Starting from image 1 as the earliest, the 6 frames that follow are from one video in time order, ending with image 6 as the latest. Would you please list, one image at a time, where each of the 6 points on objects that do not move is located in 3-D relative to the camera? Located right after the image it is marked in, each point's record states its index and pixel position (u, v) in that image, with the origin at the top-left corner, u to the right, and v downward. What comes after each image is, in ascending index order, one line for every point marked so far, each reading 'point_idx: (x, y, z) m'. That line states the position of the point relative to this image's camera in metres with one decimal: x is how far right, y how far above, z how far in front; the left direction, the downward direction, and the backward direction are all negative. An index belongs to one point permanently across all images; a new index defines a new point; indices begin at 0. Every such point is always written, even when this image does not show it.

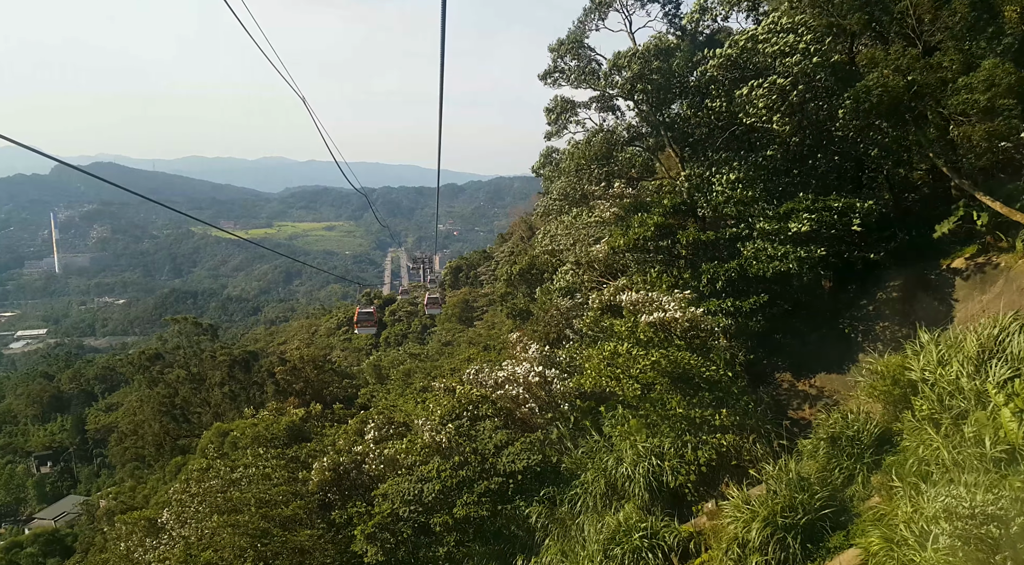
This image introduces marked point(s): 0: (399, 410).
0: (-2.4, -2.7, +13.3) m
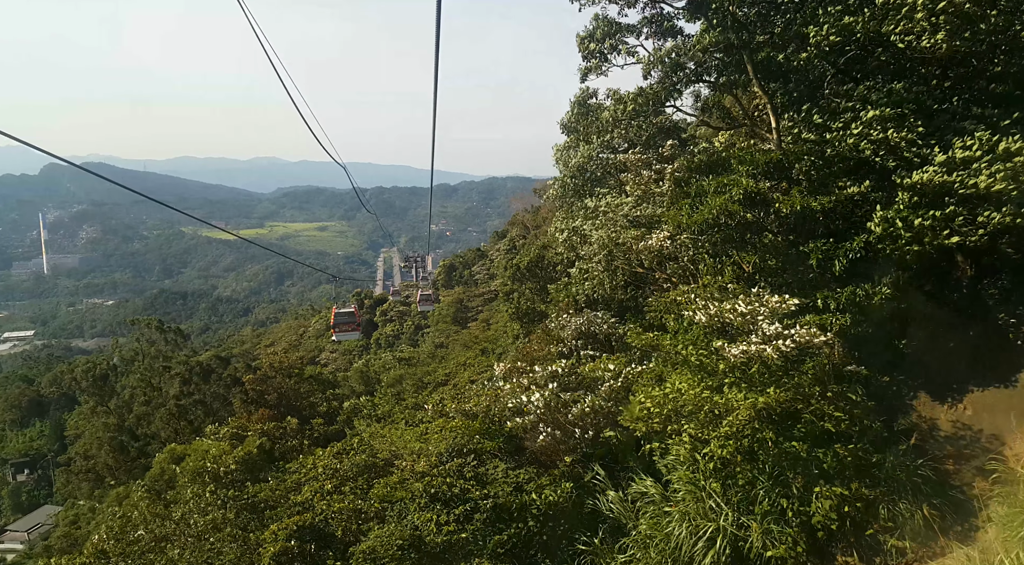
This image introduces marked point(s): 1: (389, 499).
0: (-2.1, -2.6, +10.6) m
1: (-1.6, -2.7, +7.8) m
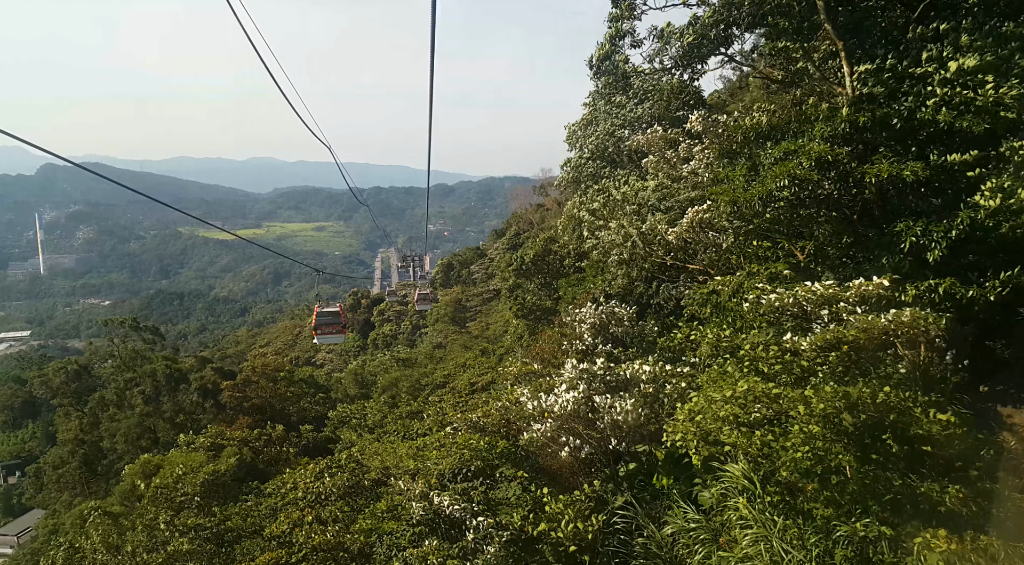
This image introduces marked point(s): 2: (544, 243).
0: (-2.0, -2.5, +9.4) m
1: (-1.4, -2.6, +6.6) m
2: (+0.7, +0.9, +13.9) m
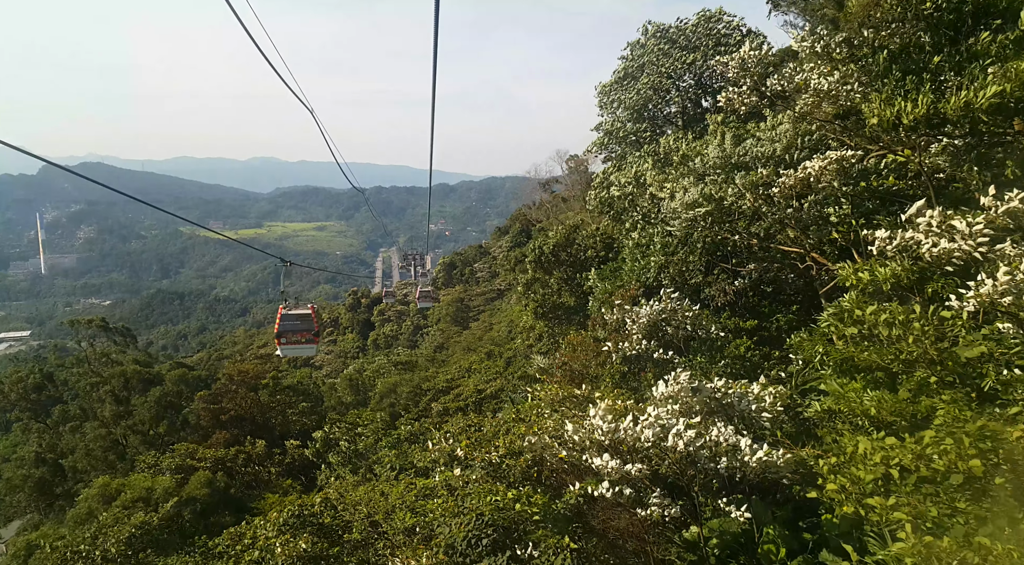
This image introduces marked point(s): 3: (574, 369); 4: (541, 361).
0: (-1.7, -2.4, +7.3) m
1: (-1.1, -2.5, +4.6) m
2: (+1.0, +1.0, +11.9) m
3: (+0.8, -1.1, +7.8) m
4: (+0.5, -1.4, +10.8) m
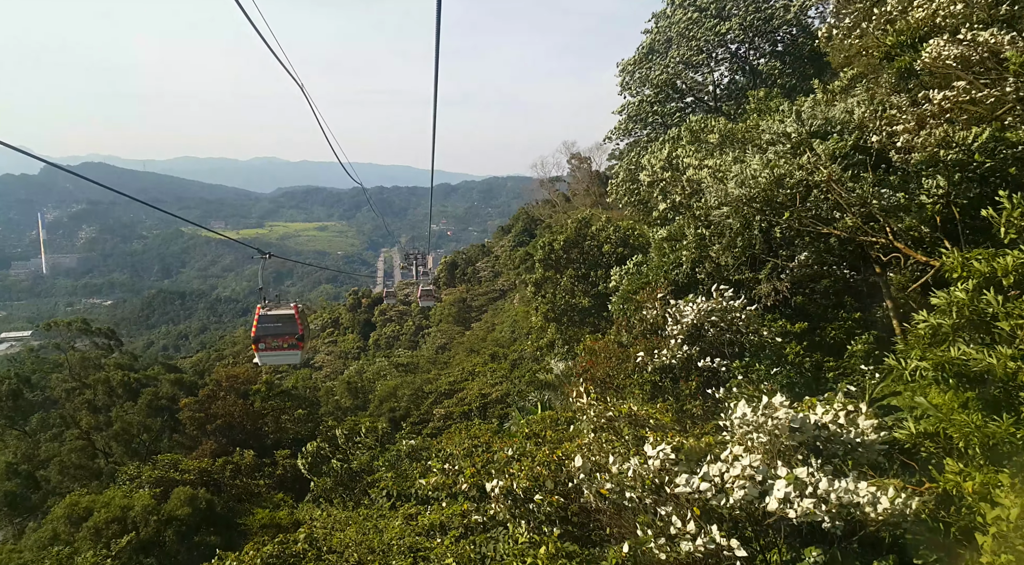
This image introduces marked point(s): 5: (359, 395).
0: (-1.5, -2.3, +6.4) m
1: (-1.0, -2.5, +3.6) m
2: (+1.1, +1.0, +10.9) m
3: (+0.9, -1.0, +6.9) m
4: (+0.6, -1.3, +9.9) m
5: (-4.7, -3.5, +19.0) m
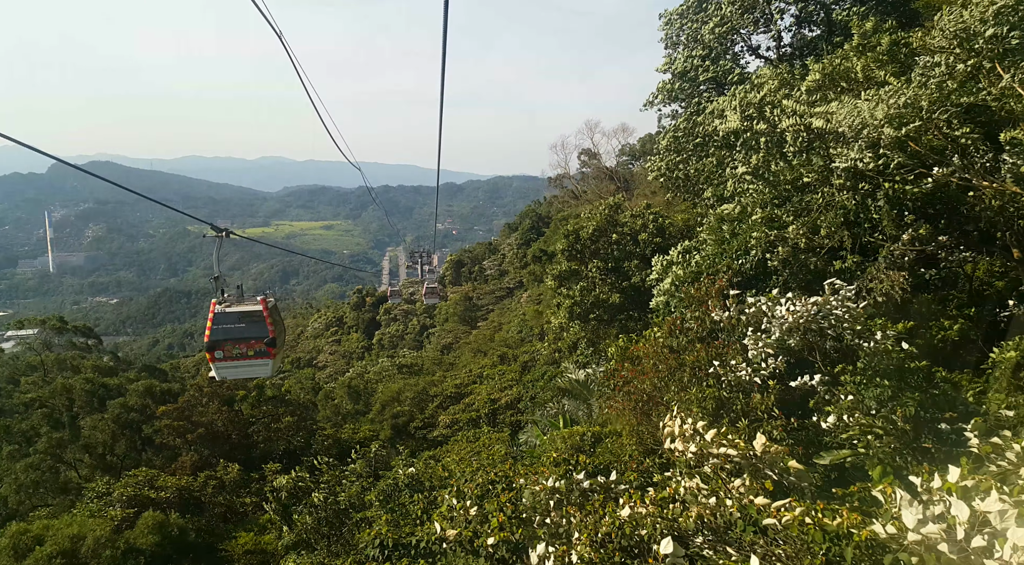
0: (-1.3, -2.2, +5.0) m
1: (-0.7, -2.4, +2.2) m
2: (+1.4, +1.1, +9.5) m
3: (+1.2, -1.0, +5.5) m
4: (+0.9, -1.2, +8.5) m
5: (-4.3, -3.4, +17.7) m
